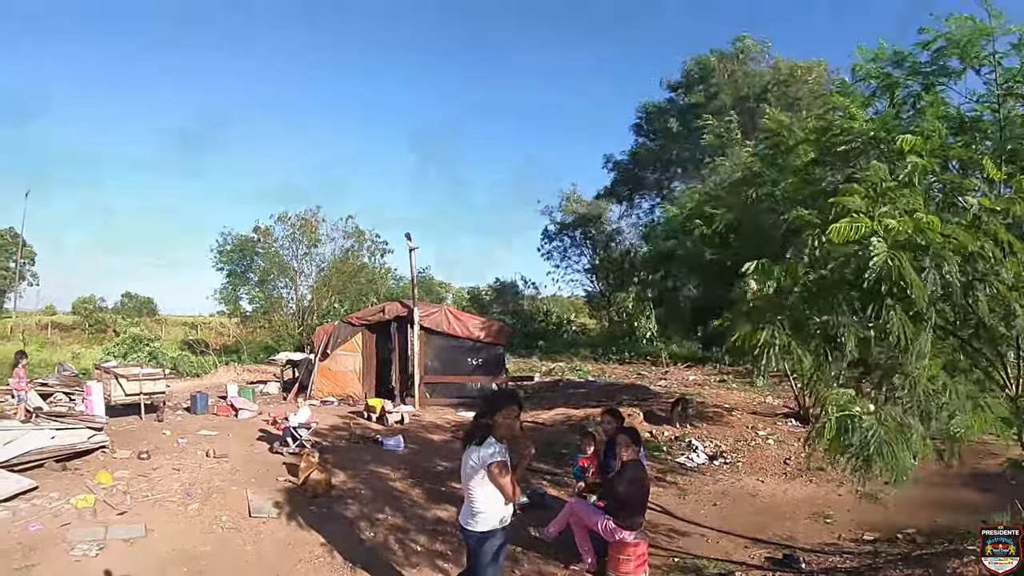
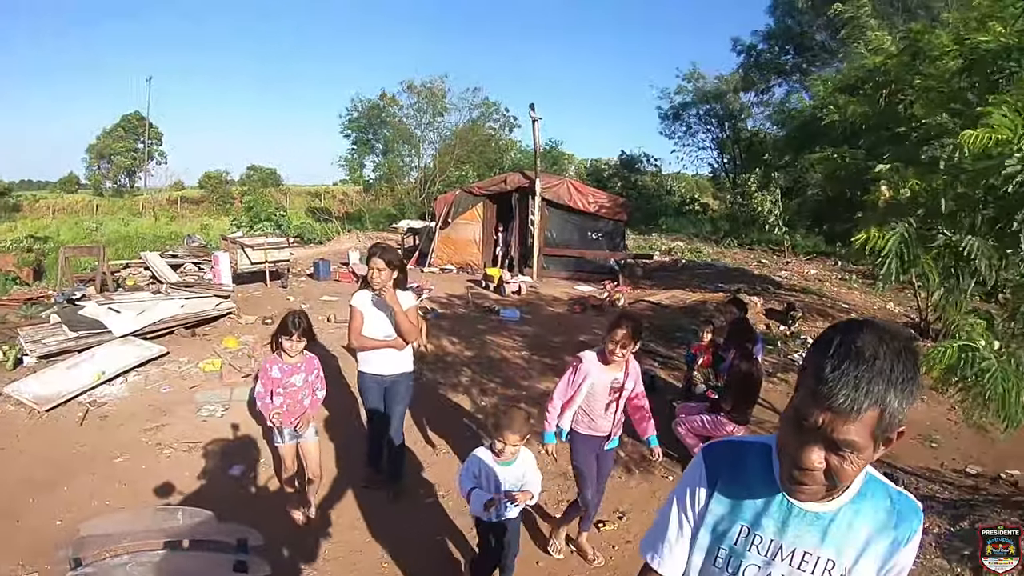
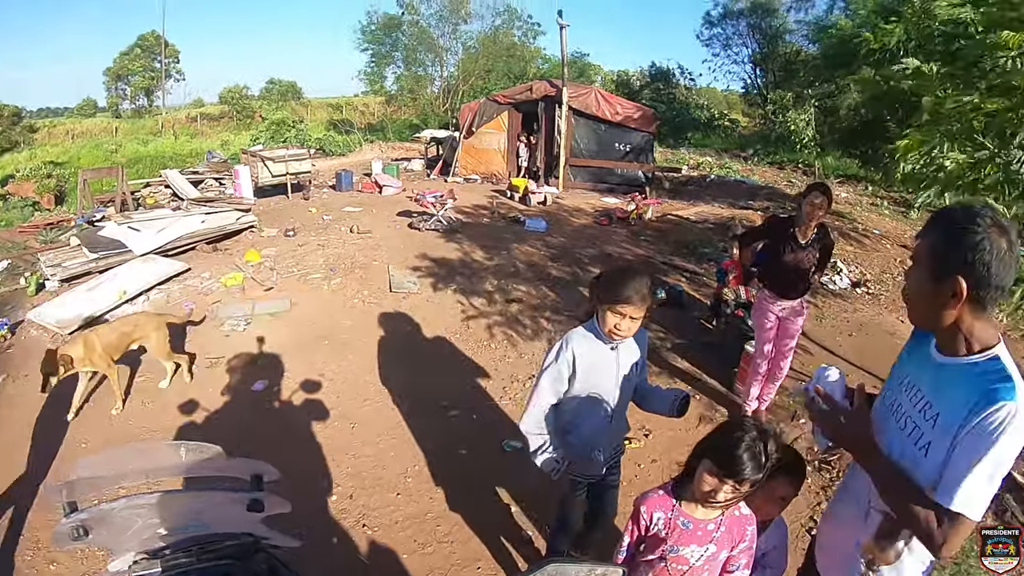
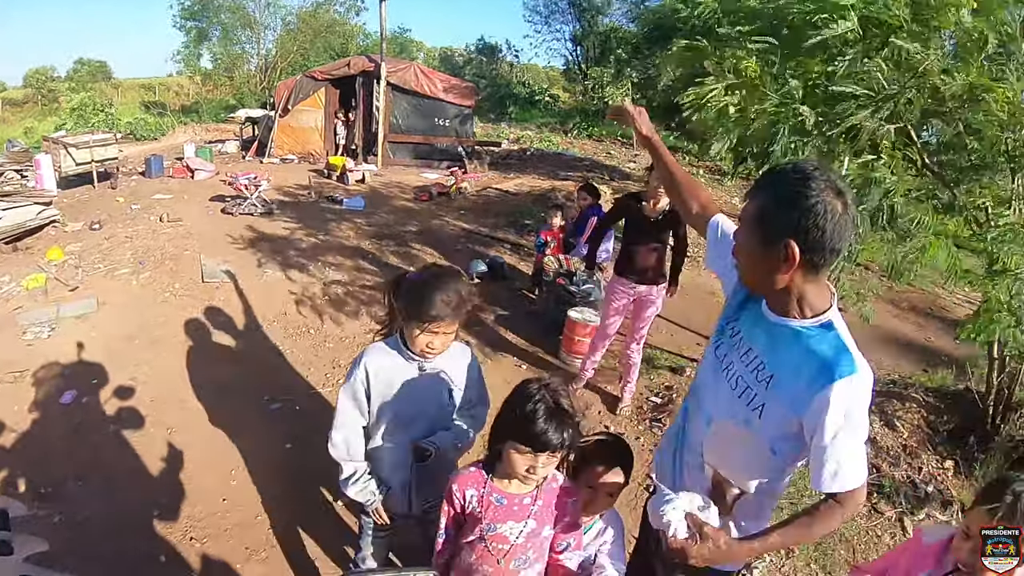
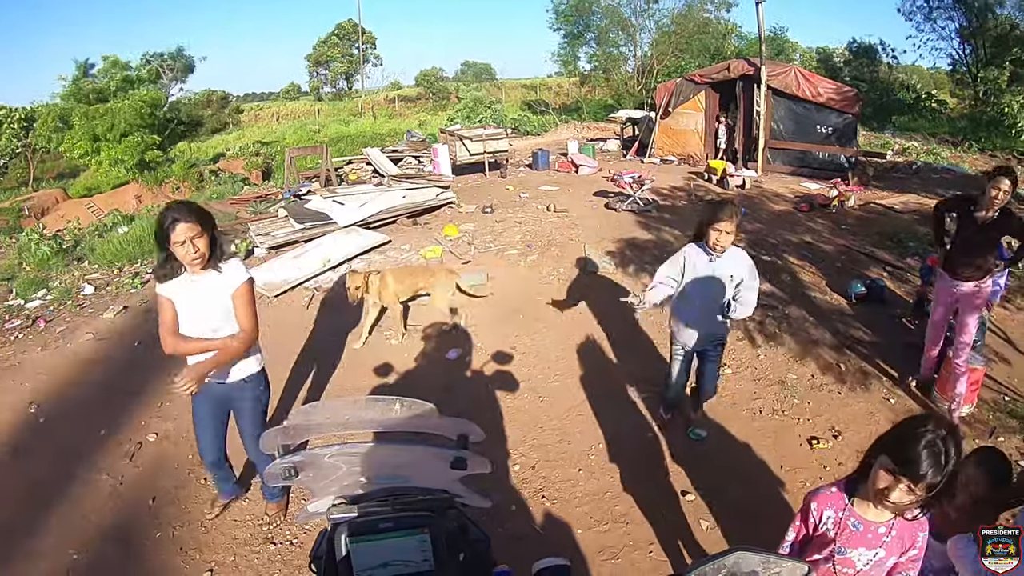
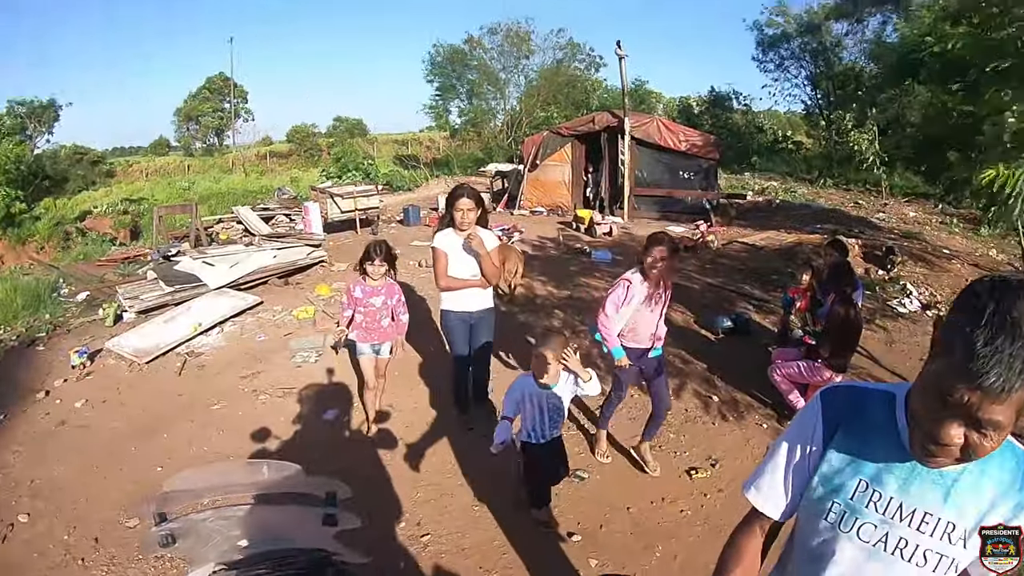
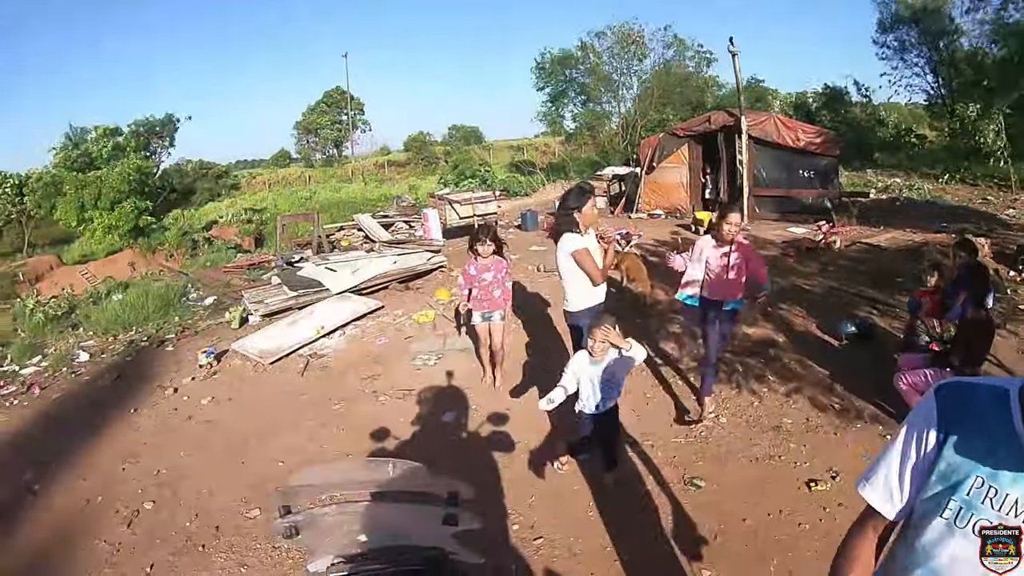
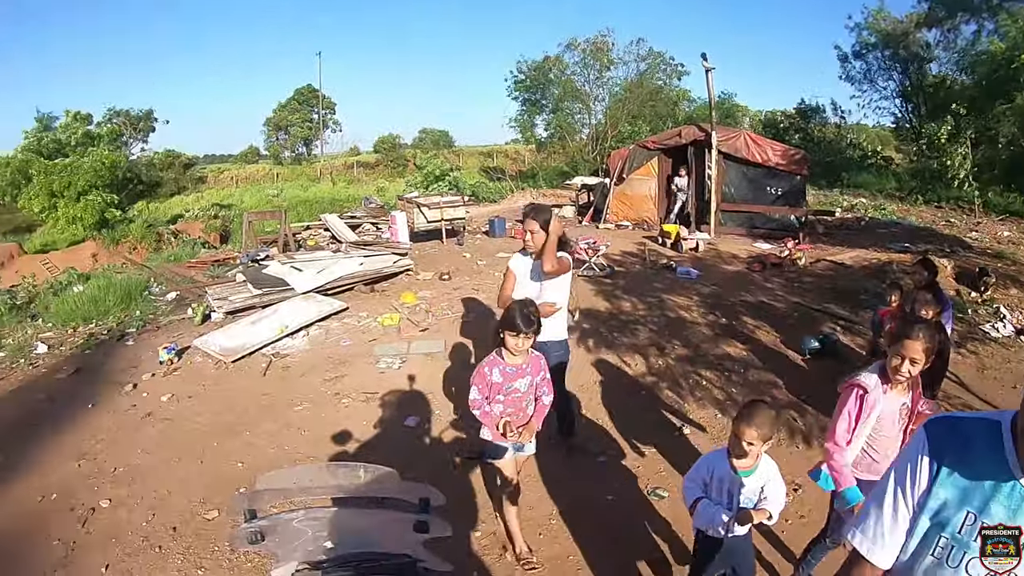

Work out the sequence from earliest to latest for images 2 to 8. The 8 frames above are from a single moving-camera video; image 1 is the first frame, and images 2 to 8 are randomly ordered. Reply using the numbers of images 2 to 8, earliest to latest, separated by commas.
7, 6, 2, 8, 5, 3, 4
